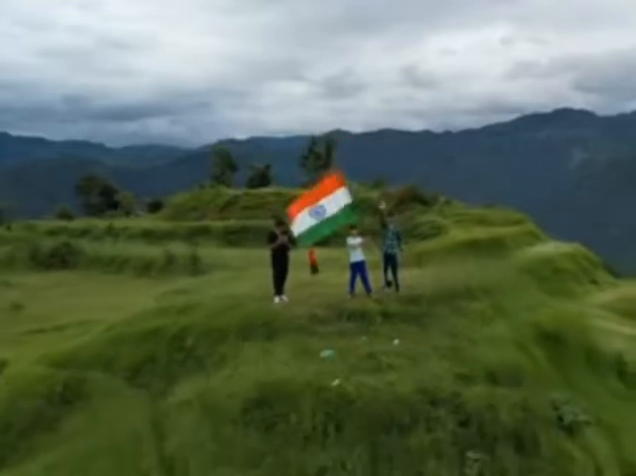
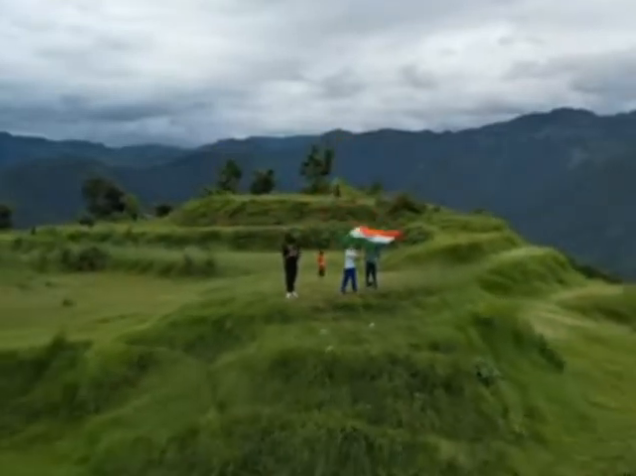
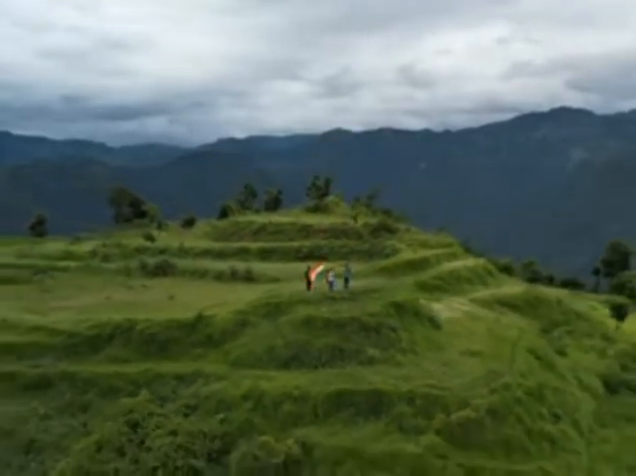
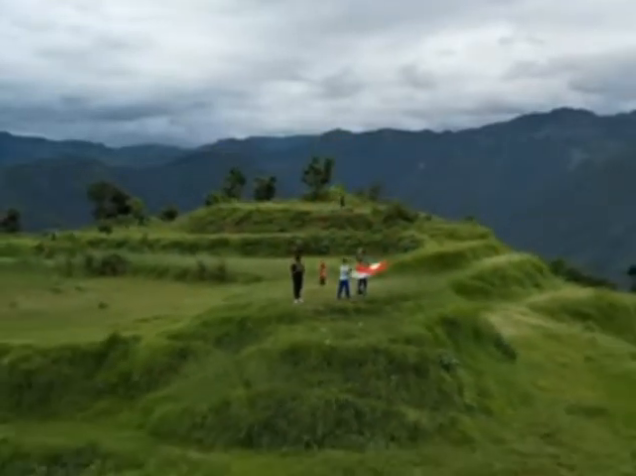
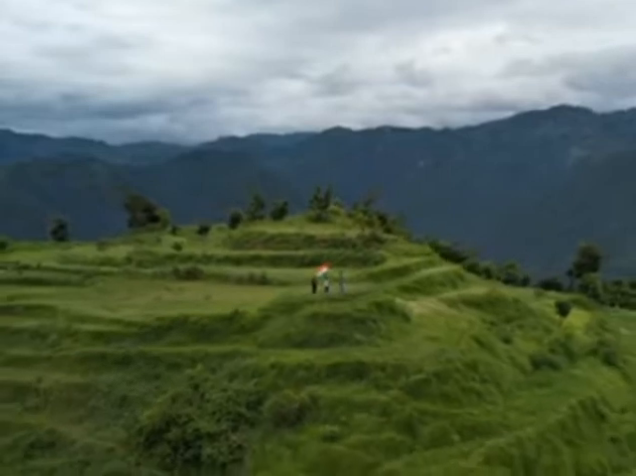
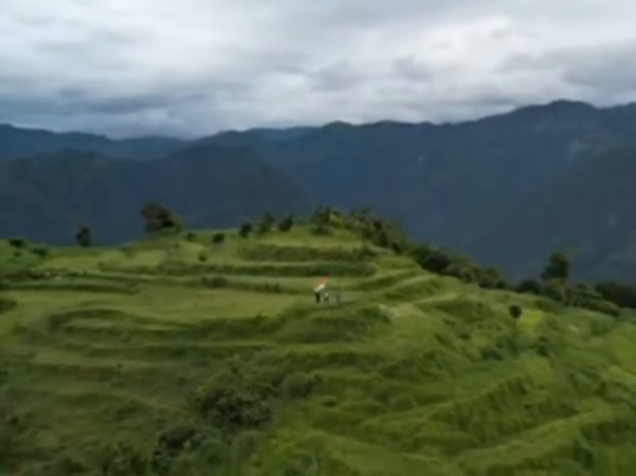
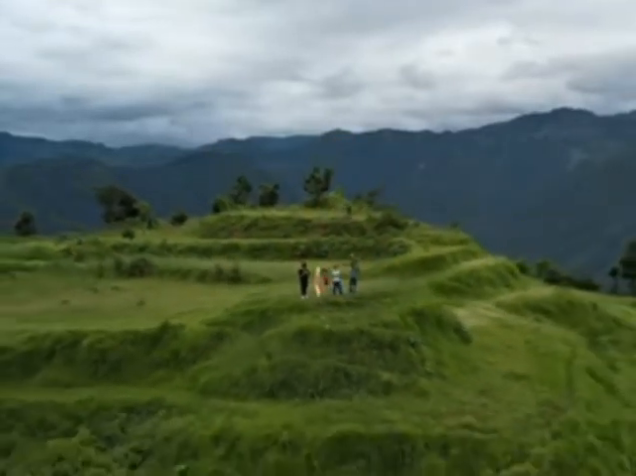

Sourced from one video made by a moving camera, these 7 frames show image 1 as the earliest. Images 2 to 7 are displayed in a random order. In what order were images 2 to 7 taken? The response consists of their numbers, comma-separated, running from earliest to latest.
2, 4, 7, 3, 5, 6
